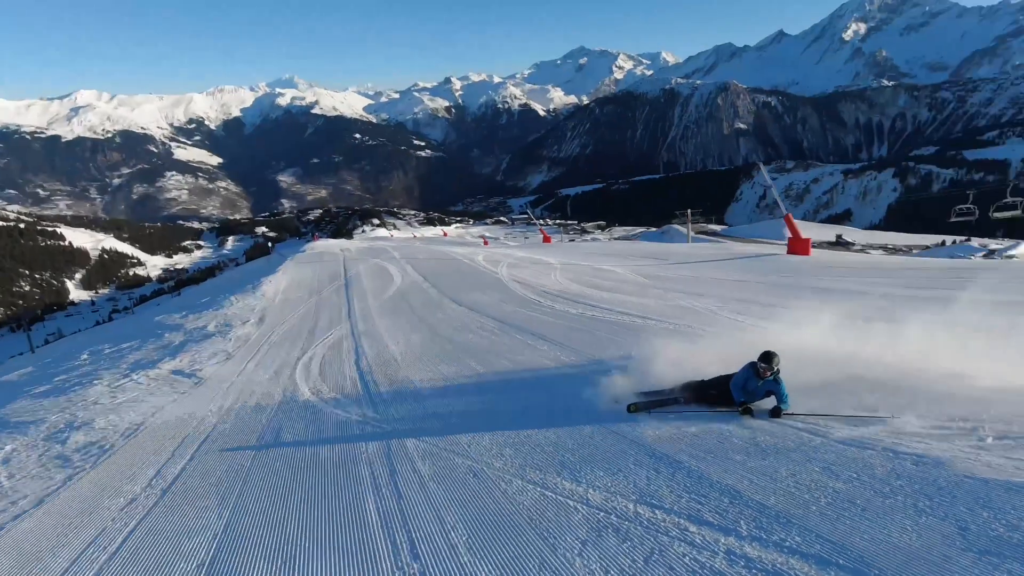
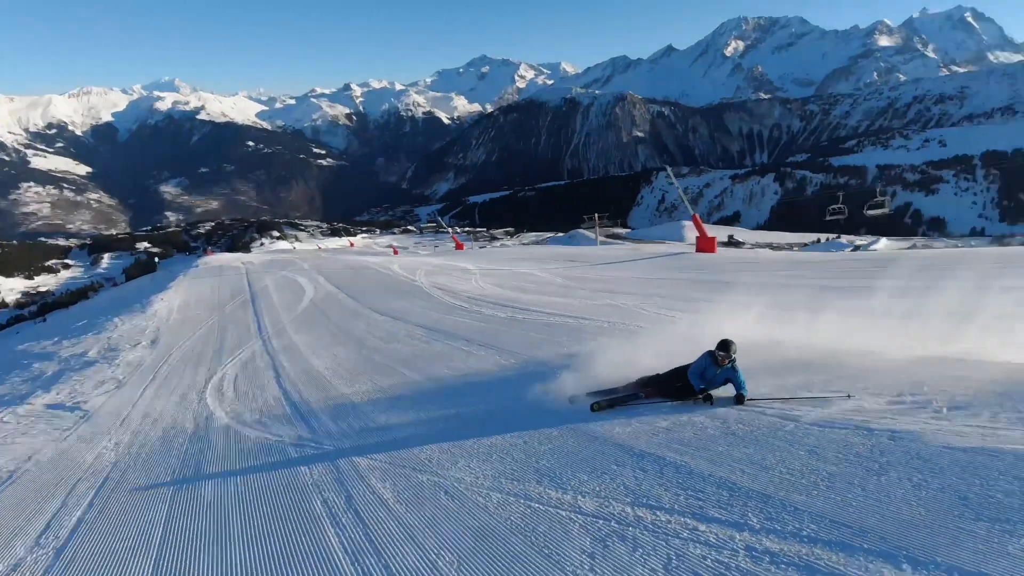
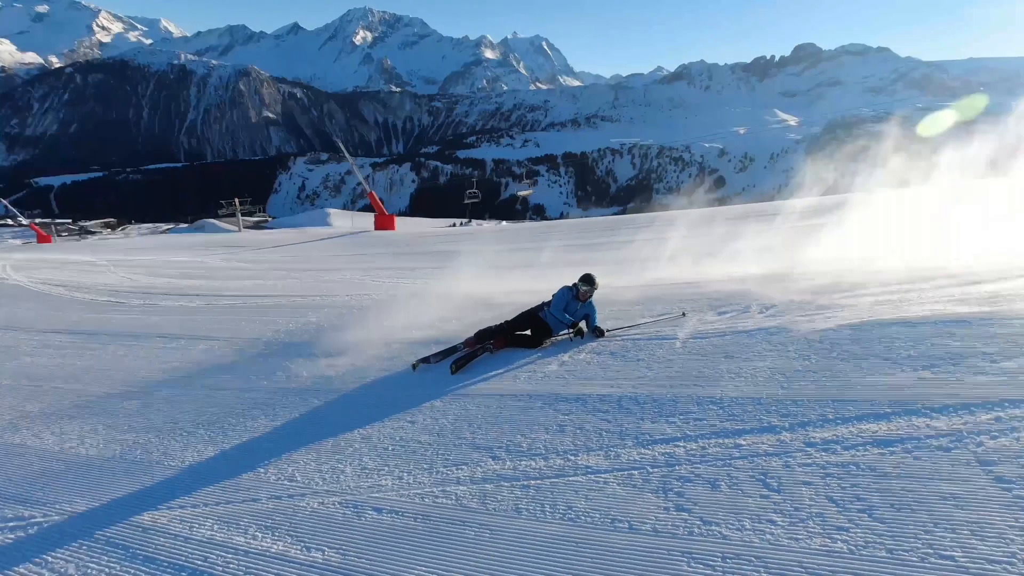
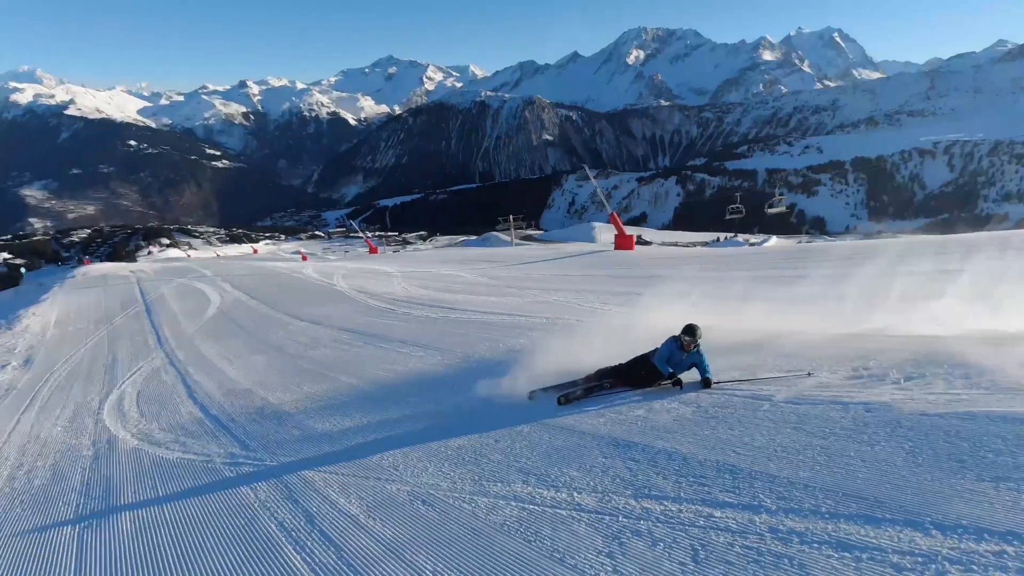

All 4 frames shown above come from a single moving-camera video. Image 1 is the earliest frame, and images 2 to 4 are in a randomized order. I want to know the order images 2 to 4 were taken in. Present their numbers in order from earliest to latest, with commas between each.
2, 4, 3
